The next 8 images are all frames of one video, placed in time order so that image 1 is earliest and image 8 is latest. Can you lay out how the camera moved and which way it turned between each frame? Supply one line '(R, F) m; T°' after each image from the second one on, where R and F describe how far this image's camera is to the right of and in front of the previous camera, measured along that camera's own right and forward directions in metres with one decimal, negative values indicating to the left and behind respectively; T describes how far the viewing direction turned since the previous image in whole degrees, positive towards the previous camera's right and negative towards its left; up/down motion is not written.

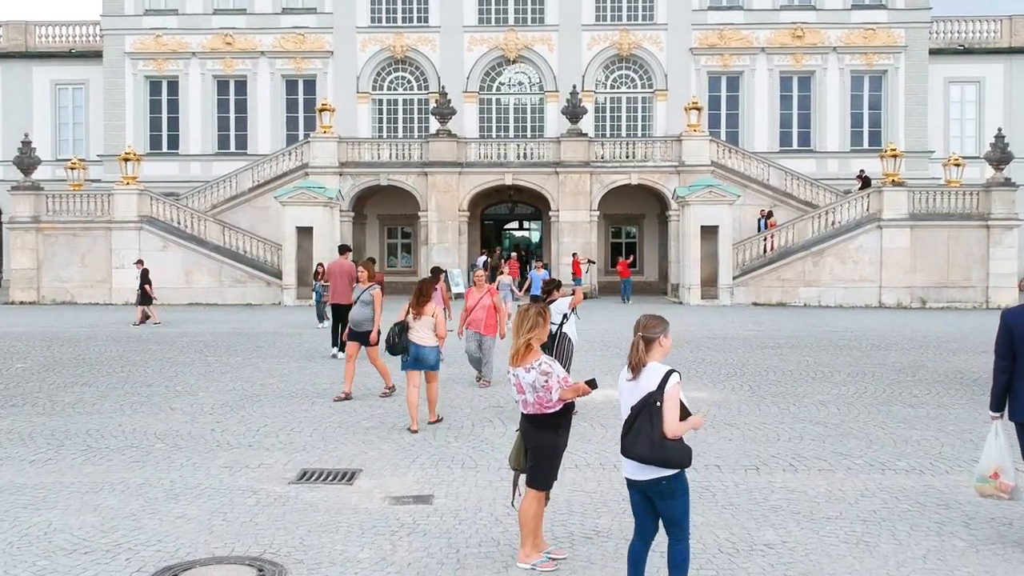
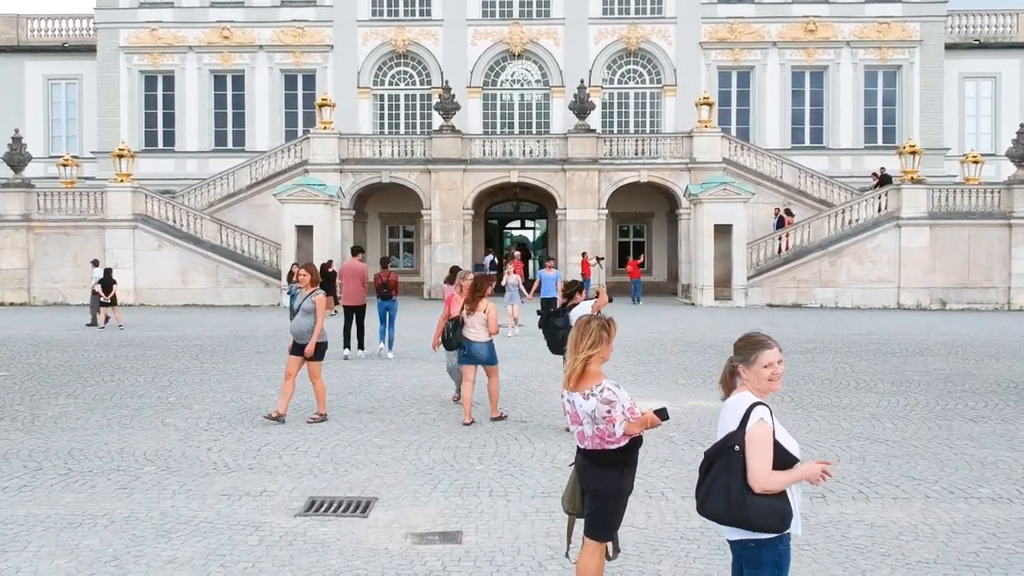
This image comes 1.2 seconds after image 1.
(-0.3, +0.8) m; 0°
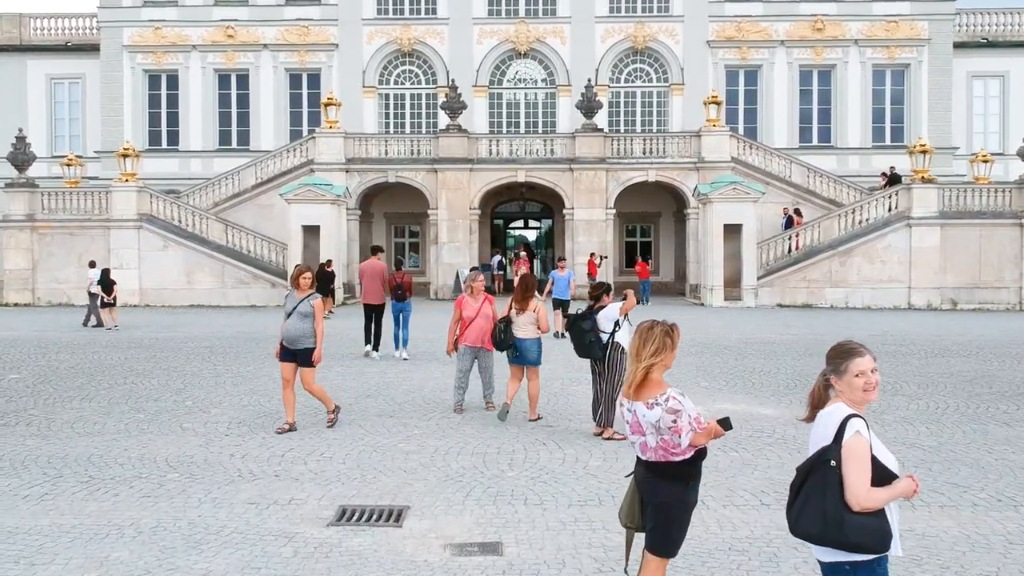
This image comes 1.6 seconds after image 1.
(-0.2, +0.2) m; 0°
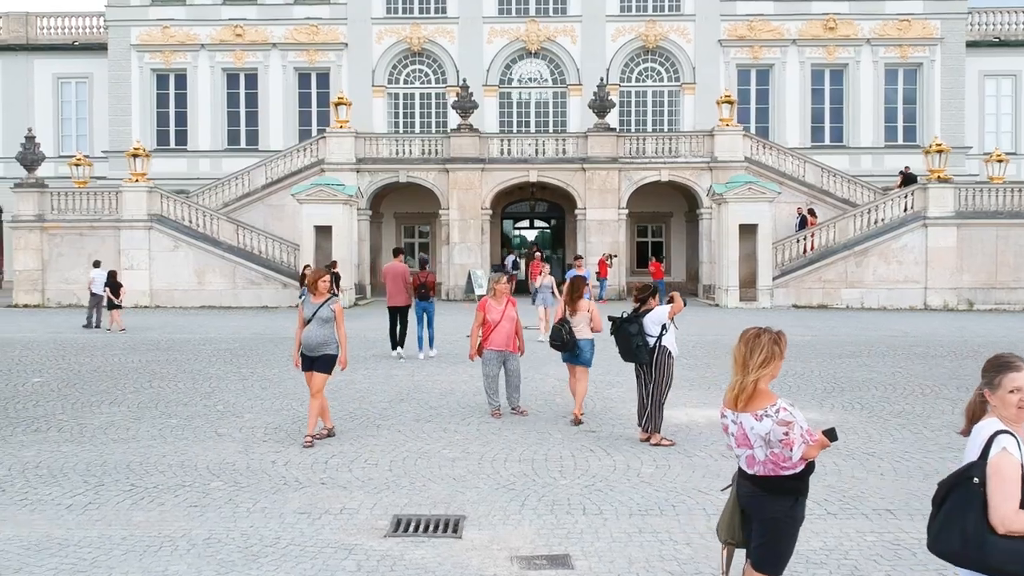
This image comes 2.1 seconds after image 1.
(-0.4, +0.2) m; 0°
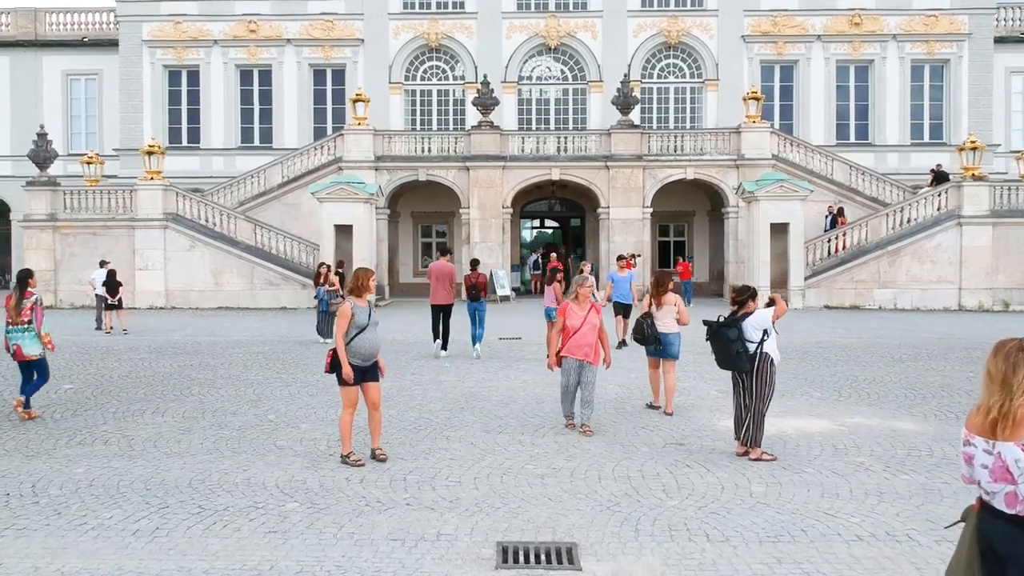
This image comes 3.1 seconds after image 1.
(-0.7, +0.6) m; 0°
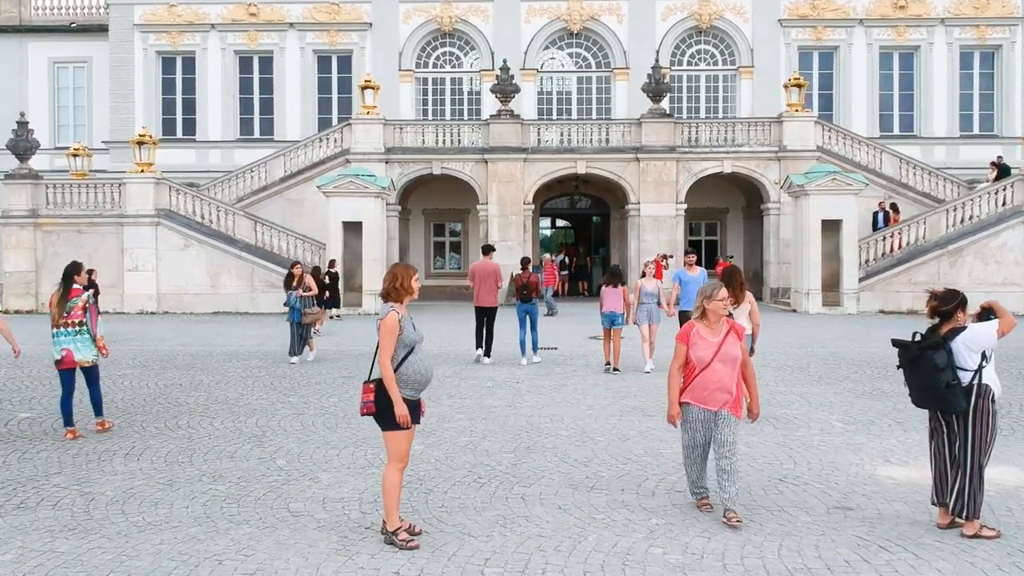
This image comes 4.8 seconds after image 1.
(-0.6, +2.2) m; 0°
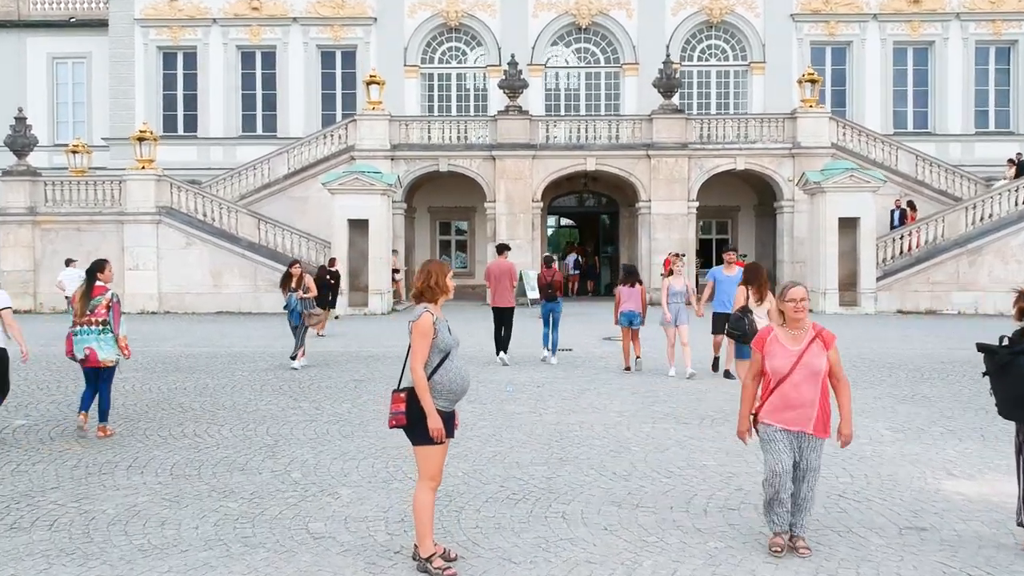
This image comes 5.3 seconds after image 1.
(-0.2, +0.5) m; 0°
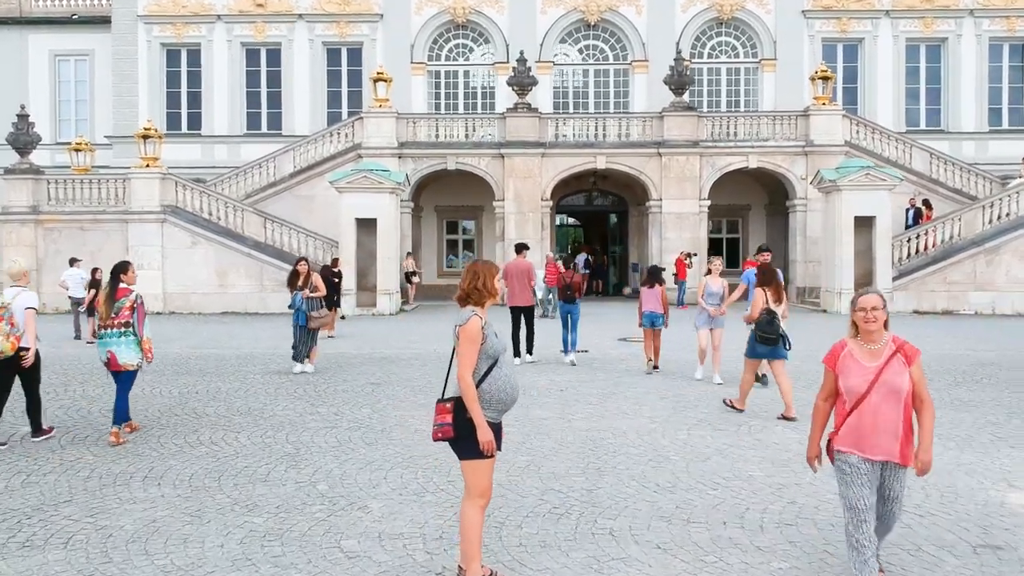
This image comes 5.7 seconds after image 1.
(-0.2, +0.3) m; 0°
